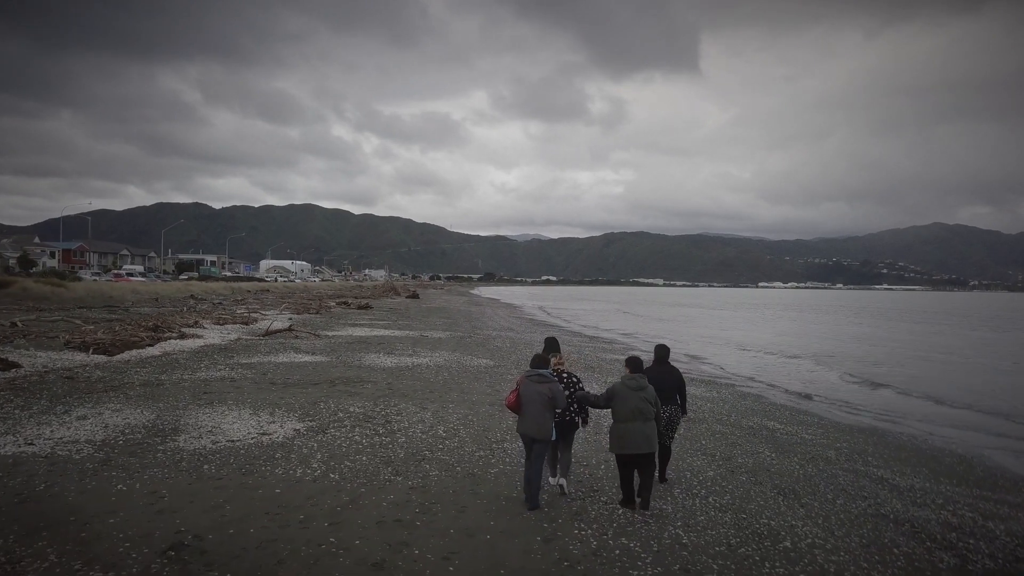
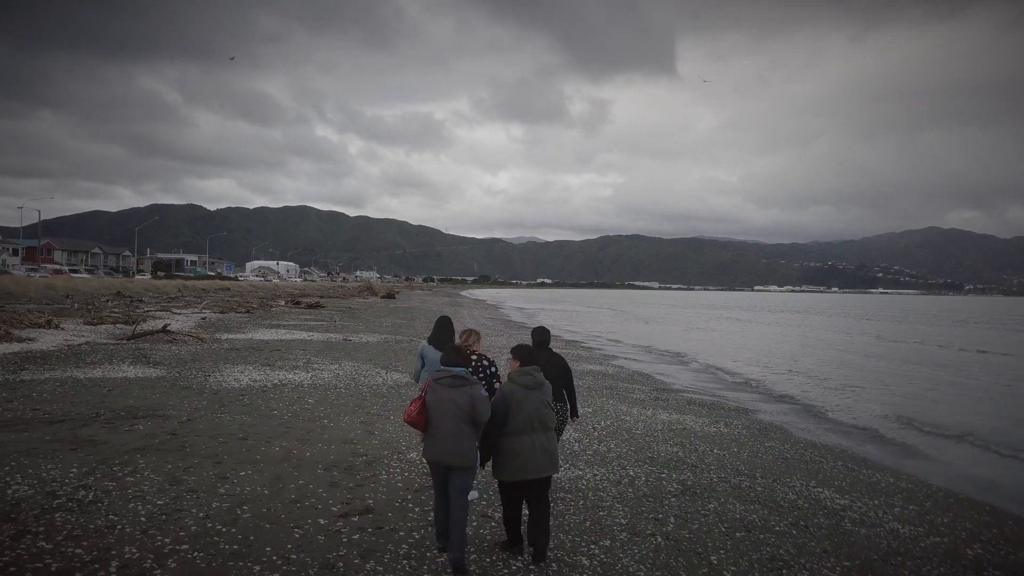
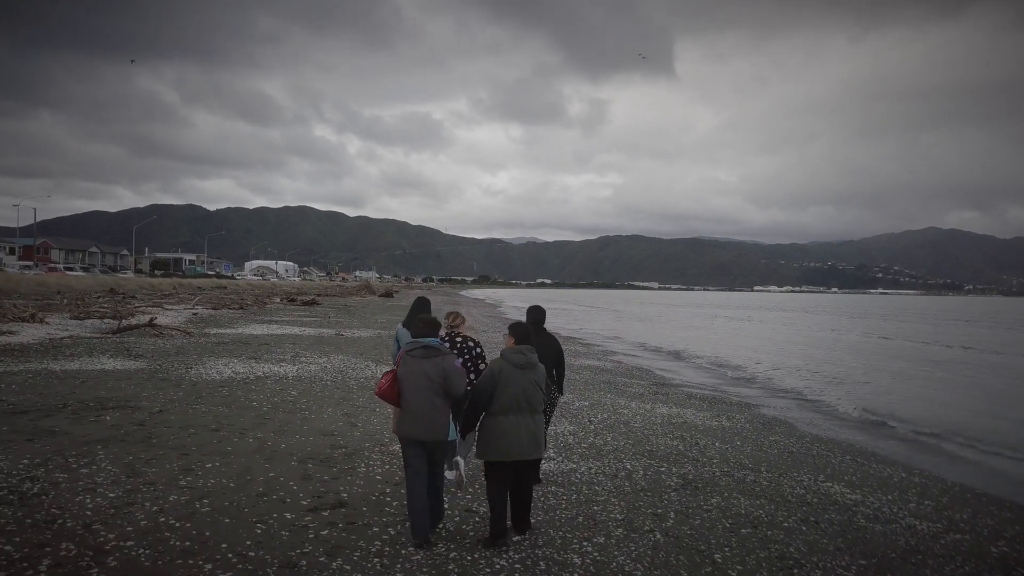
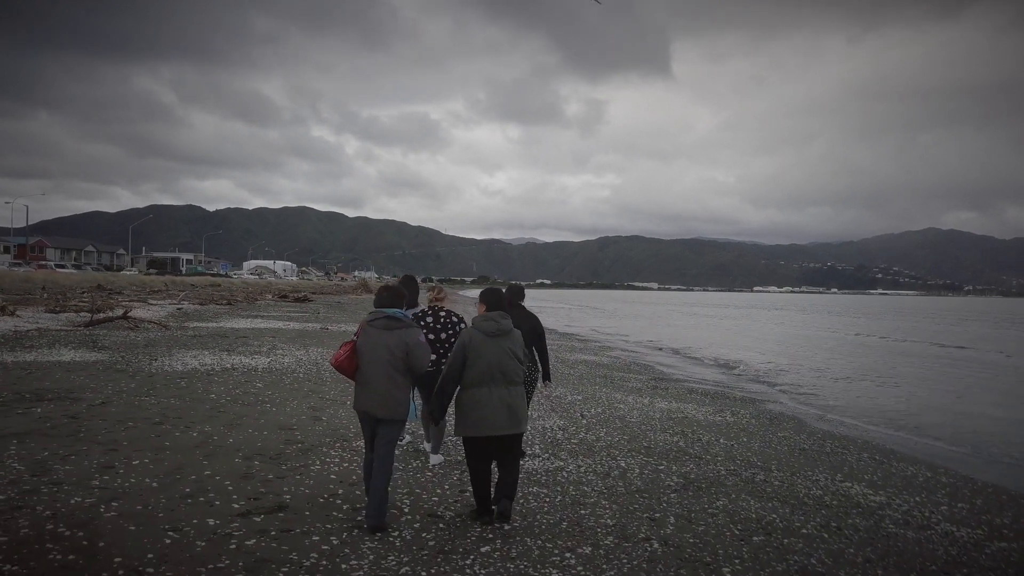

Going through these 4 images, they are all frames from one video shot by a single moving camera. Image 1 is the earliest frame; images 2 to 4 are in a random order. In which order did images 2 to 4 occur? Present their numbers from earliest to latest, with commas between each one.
2, 3, 4
